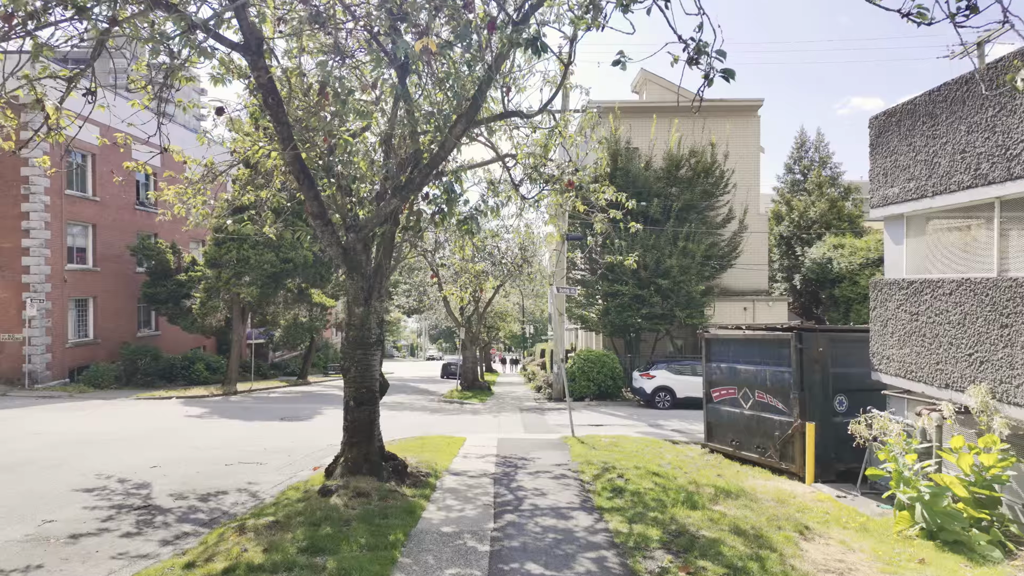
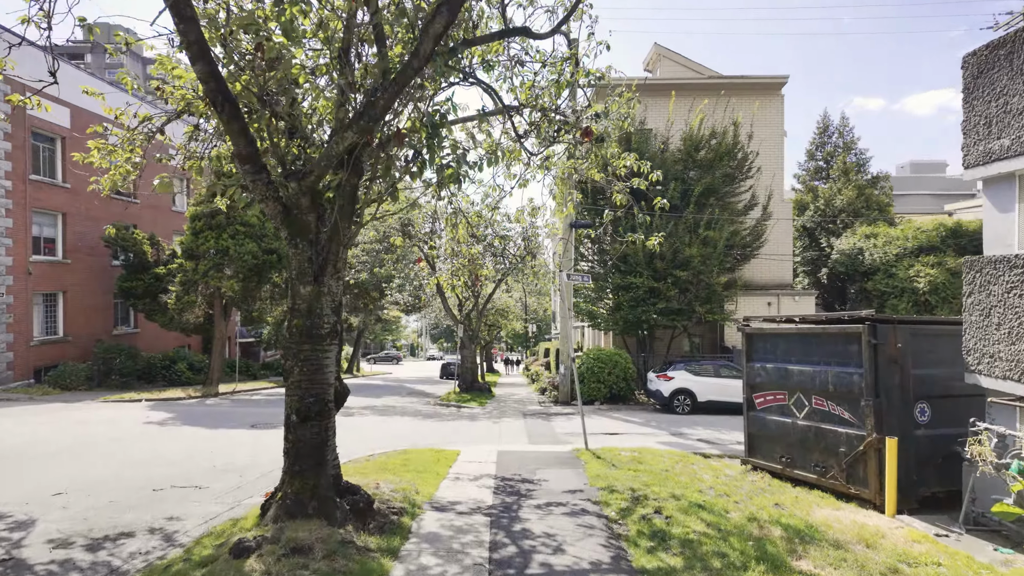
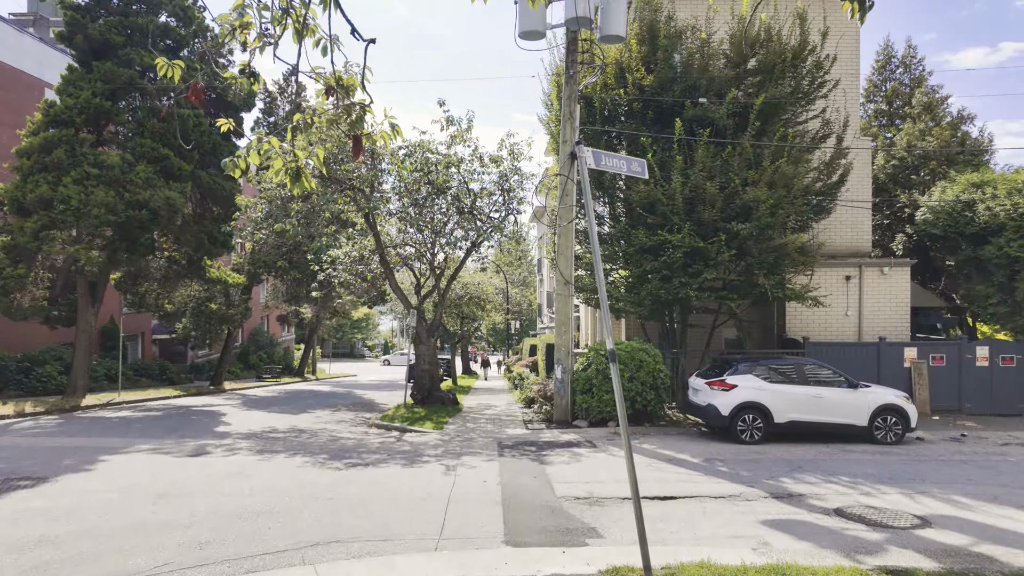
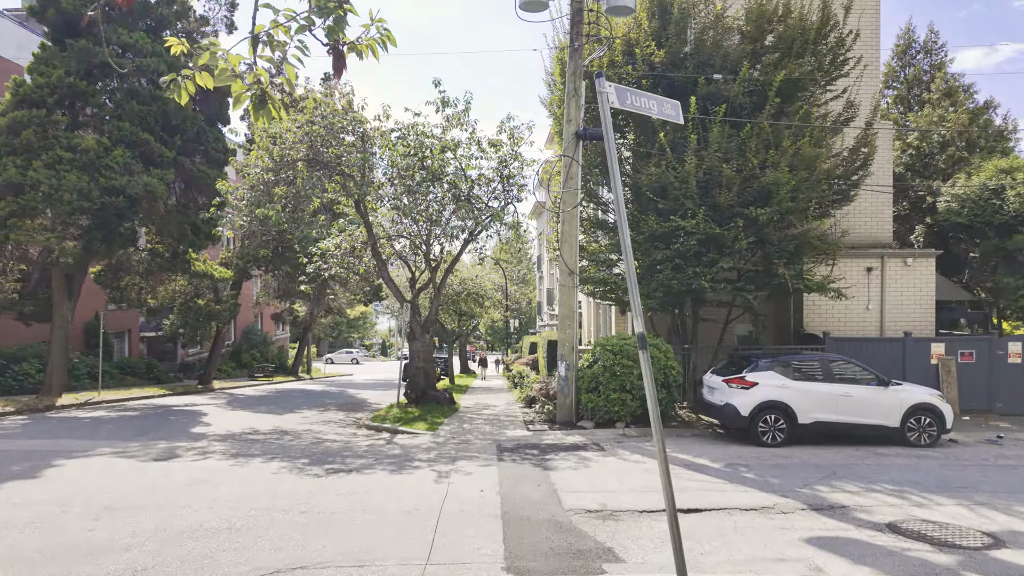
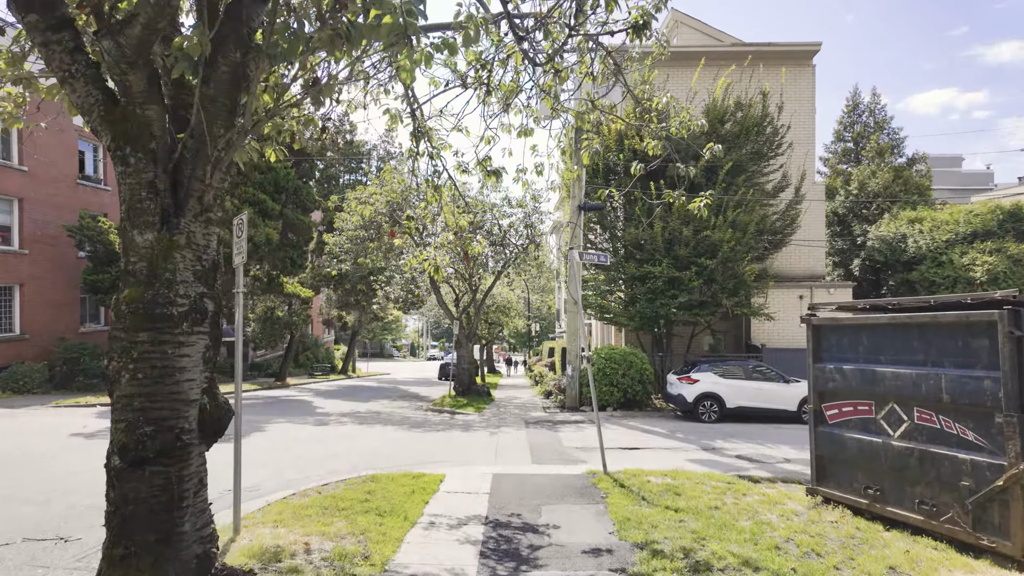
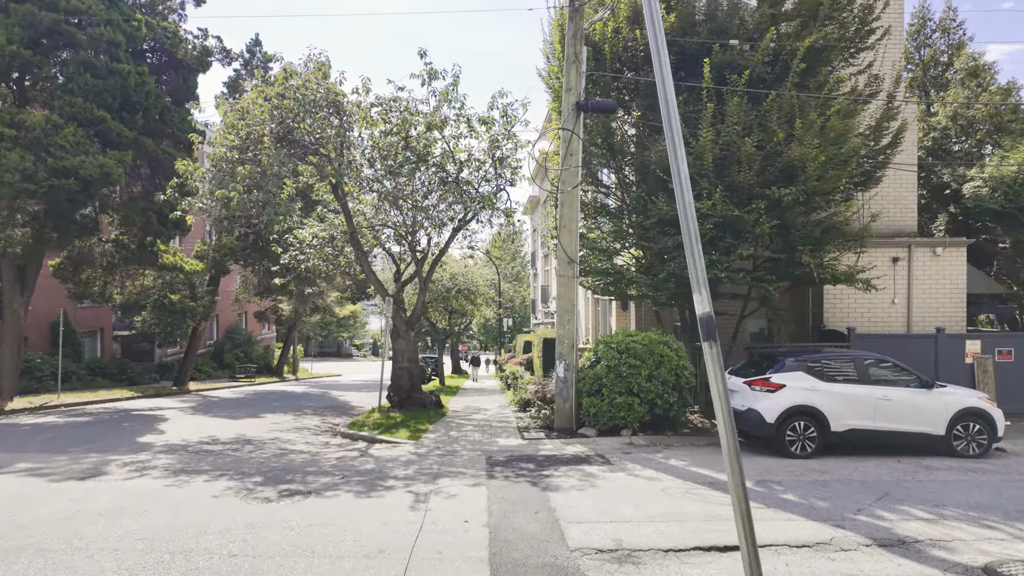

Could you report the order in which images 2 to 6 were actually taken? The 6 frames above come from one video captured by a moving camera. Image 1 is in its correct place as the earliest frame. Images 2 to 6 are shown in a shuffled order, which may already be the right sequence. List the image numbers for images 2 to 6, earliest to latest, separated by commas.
2, 5, 3, 4, 6
